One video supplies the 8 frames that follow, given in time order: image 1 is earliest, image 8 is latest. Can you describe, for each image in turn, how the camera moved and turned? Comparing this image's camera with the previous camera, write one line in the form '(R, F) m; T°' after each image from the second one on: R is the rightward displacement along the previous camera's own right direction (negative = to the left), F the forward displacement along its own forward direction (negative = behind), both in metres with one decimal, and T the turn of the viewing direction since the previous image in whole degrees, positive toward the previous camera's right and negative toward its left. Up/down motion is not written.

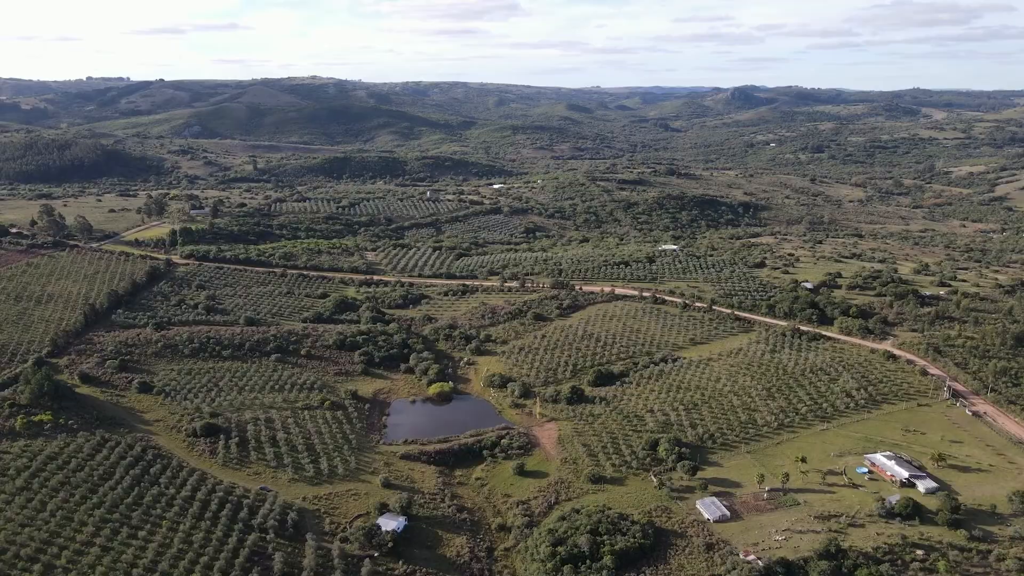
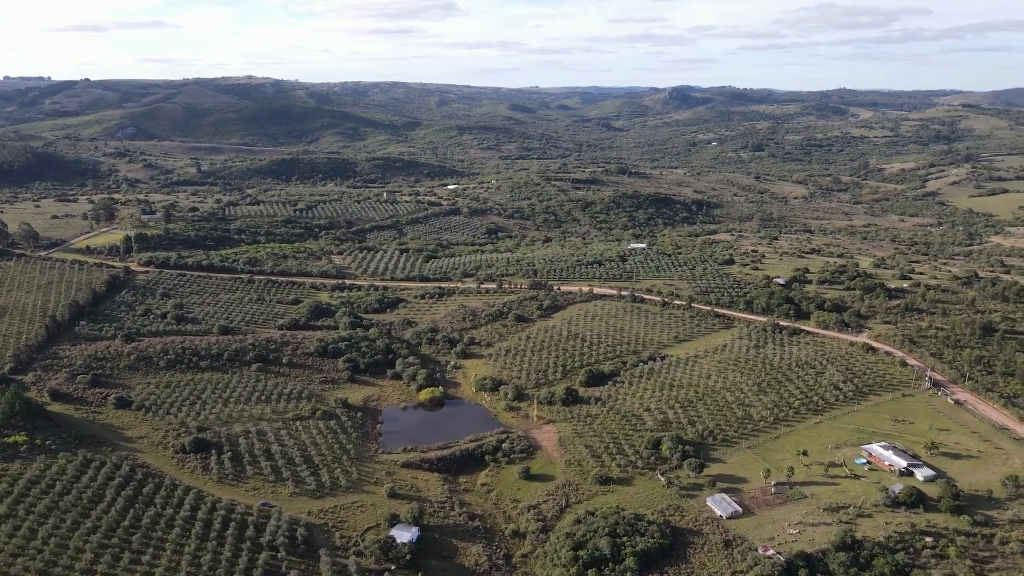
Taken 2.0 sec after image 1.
(-3.2, +0.6) m; +4°
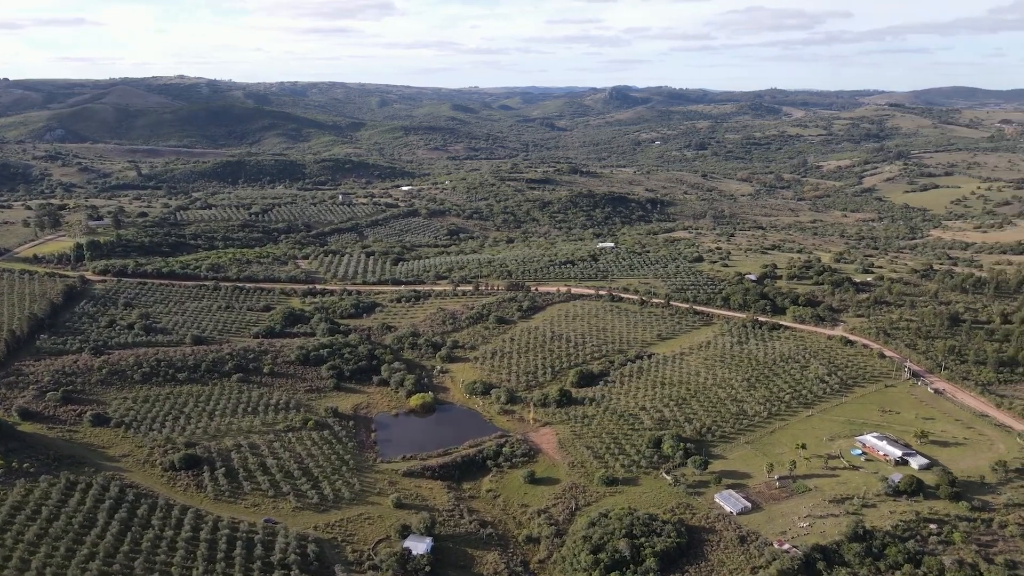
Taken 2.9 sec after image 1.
(-3.1, +0.6) m; +4°
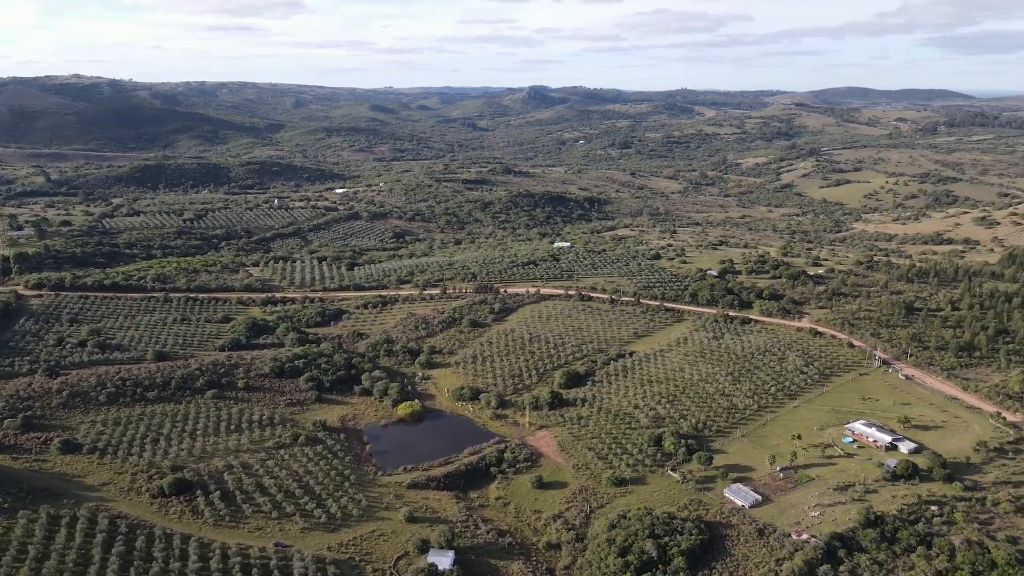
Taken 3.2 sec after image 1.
(-4.2, +0.9) m; +6°
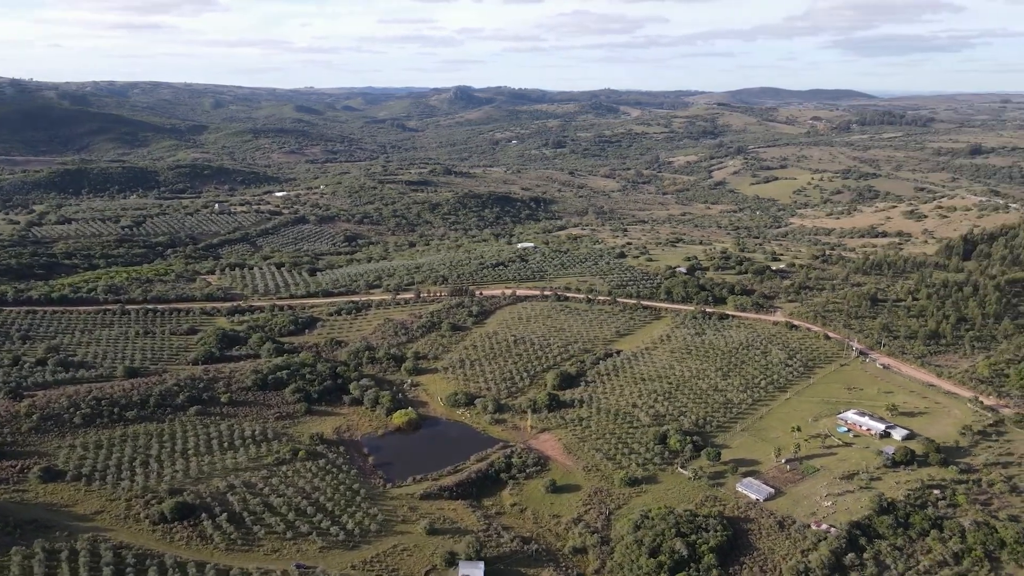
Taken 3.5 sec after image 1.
(-4.1, +0.8) m; +6°
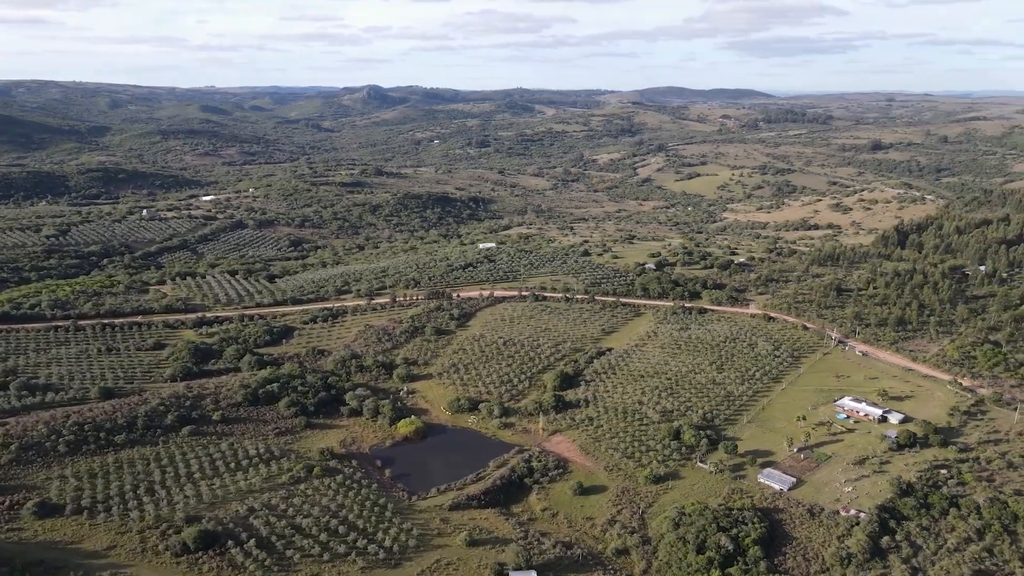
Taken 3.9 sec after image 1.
(-5.3, +1.0) m; +6°
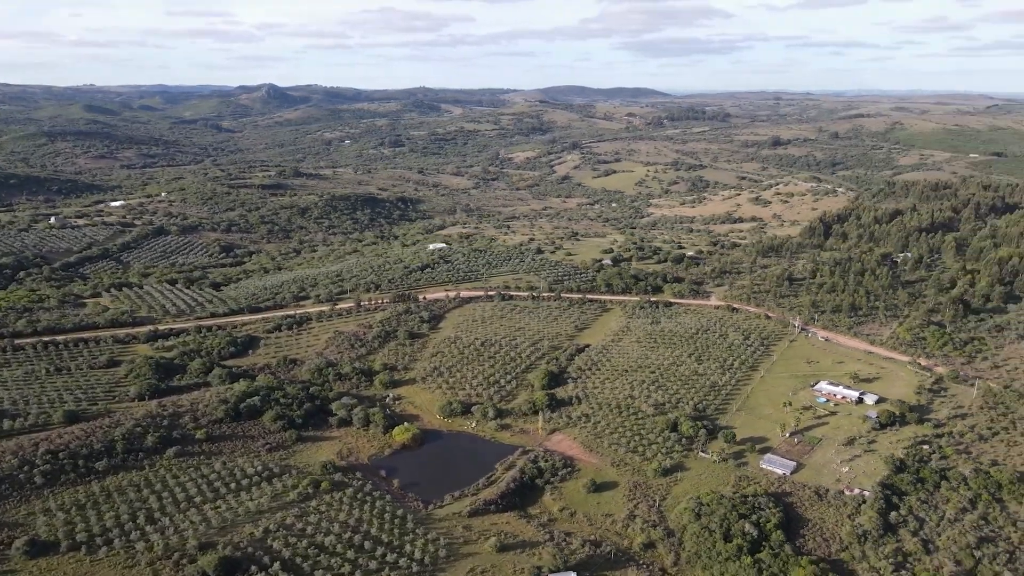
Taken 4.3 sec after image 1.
(-5.0, +0.7) m; +7°
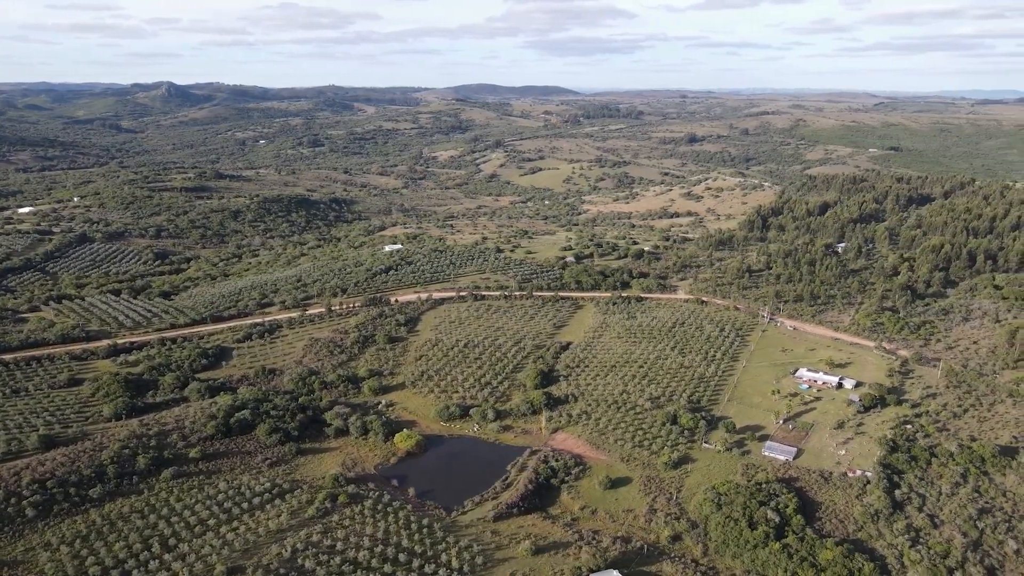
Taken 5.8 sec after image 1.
(-4.8, +0.6) m; +6°
